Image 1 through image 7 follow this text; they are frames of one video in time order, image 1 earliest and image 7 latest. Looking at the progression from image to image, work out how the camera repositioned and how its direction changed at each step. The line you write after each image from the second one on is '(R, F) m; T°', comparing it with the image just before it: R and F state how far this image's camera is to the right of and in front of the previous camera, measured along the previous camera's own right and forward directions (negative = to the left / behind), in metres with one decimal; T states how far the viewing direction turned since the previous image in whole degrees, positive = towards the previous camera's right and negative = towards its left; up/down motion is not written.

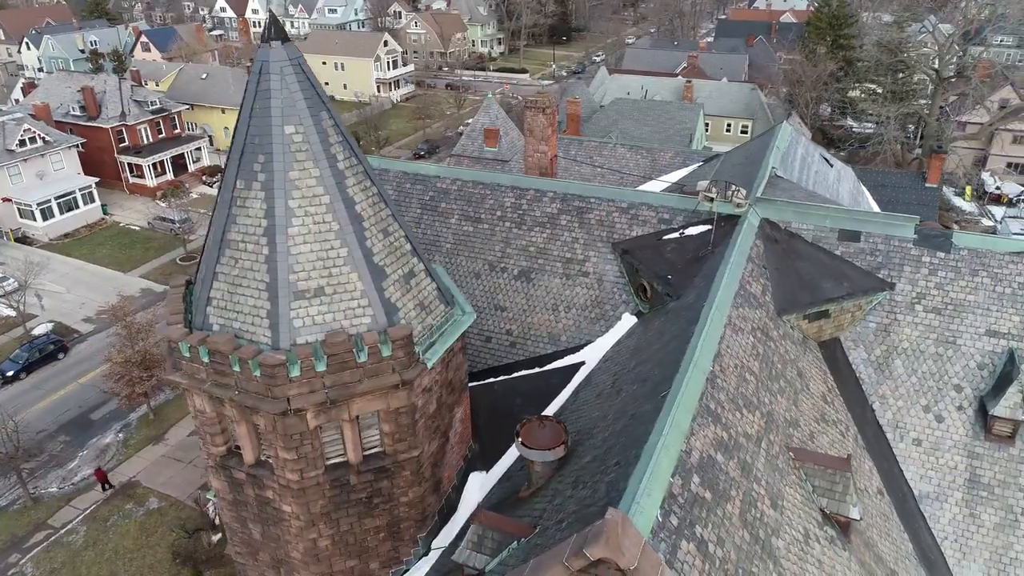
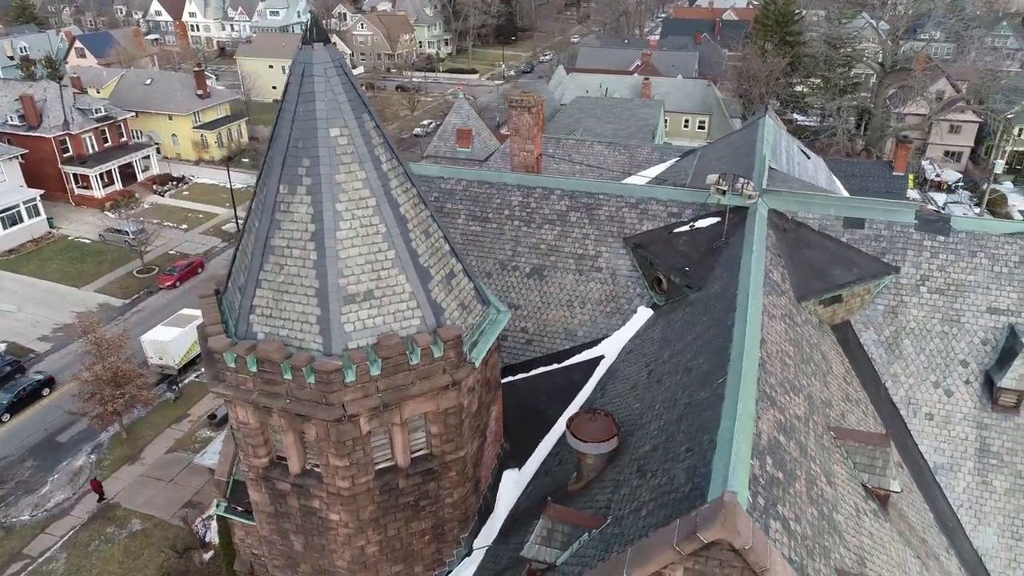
(-1.5, 0.0) m; +4°
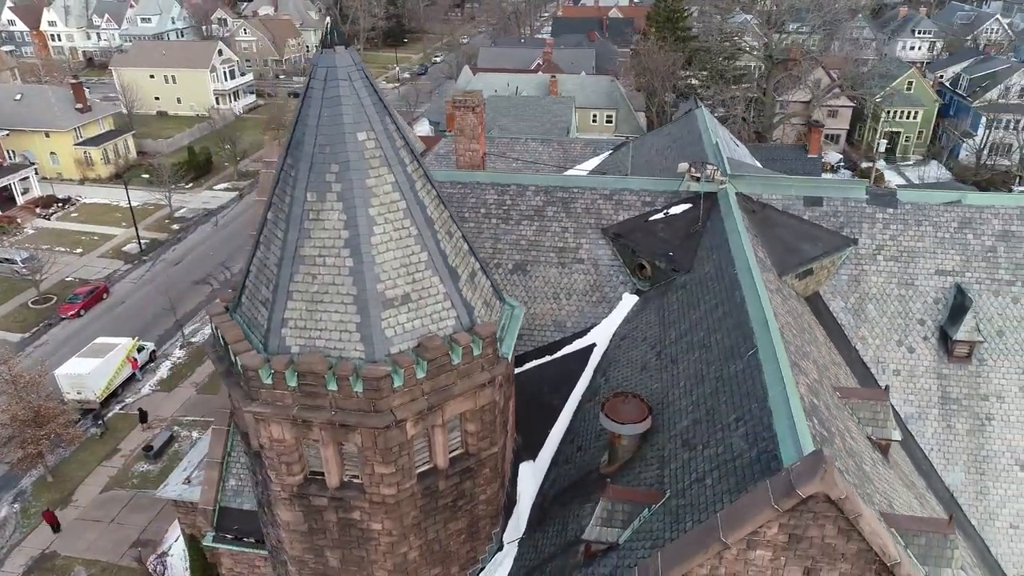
(-2.0, 0.0) m; +8°
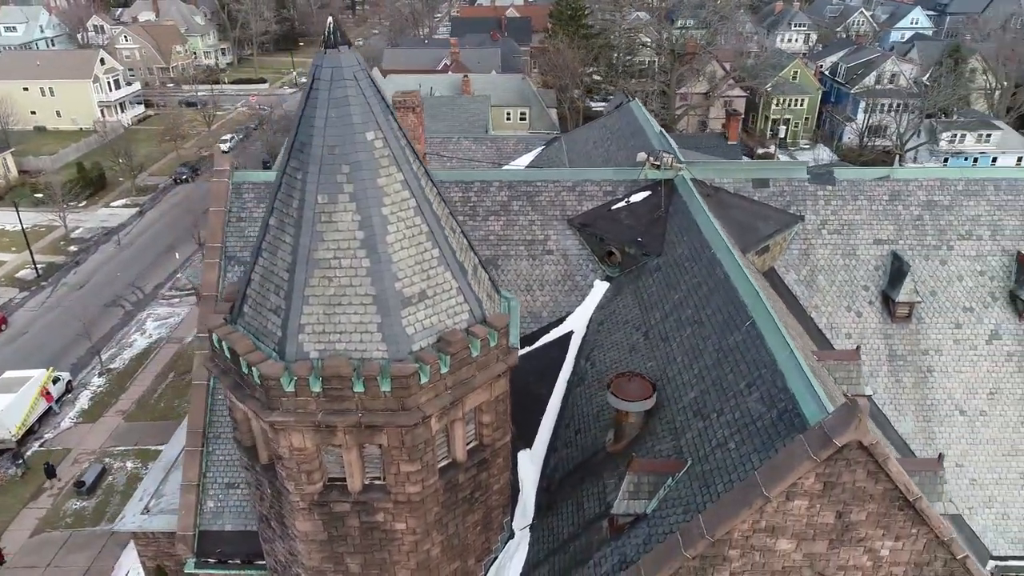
(-1.6, -0.1) m; +8°
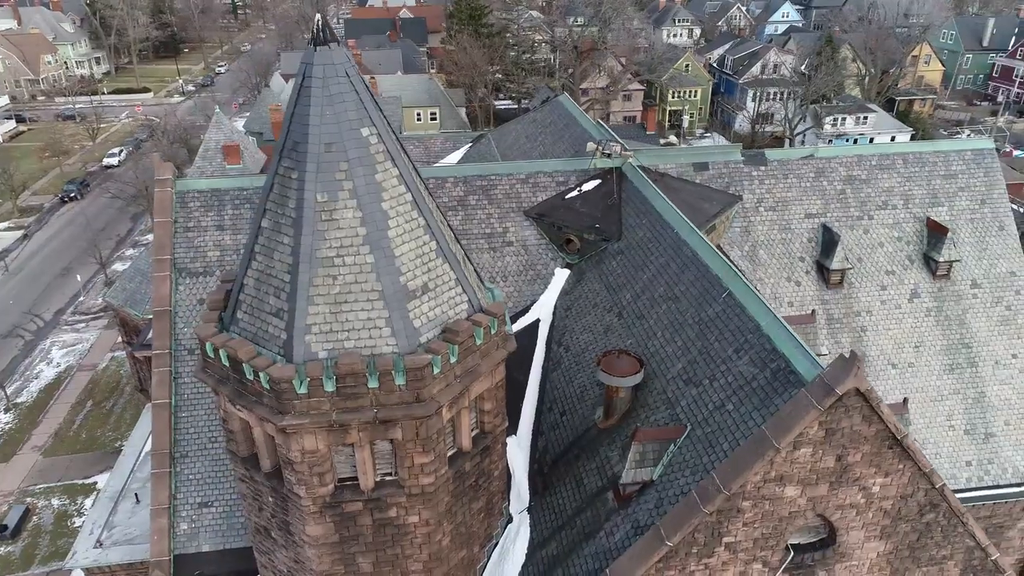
(-1.4, -0.2) m; +8°
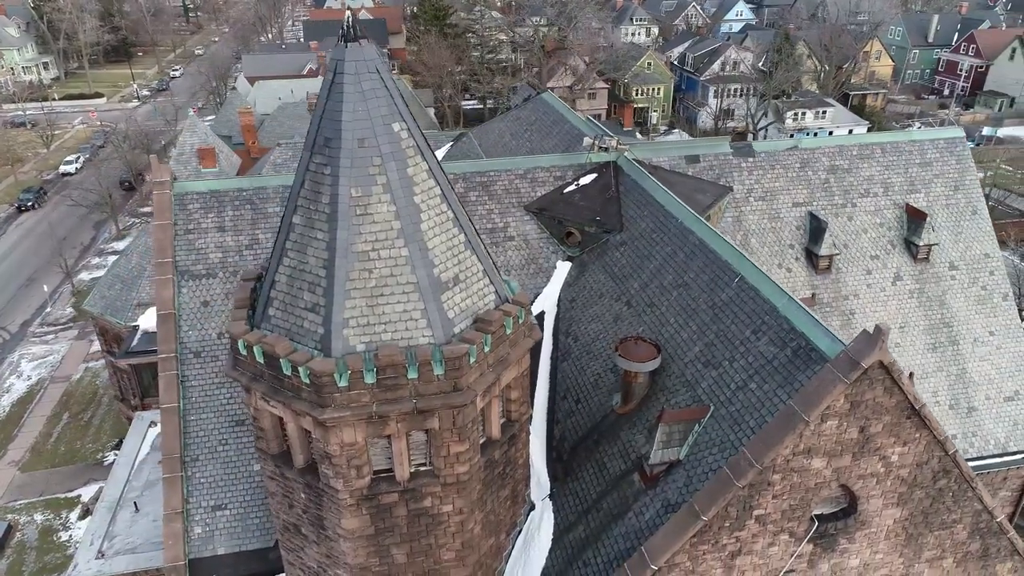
(-1.0, -0.2) m; +3°
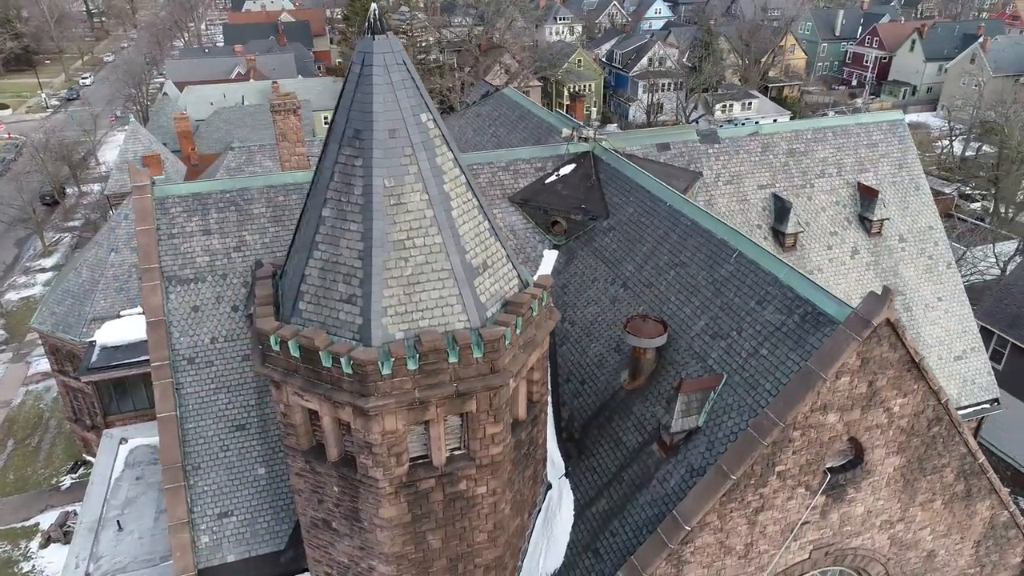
(-1.5, -0.2) m; +6°
